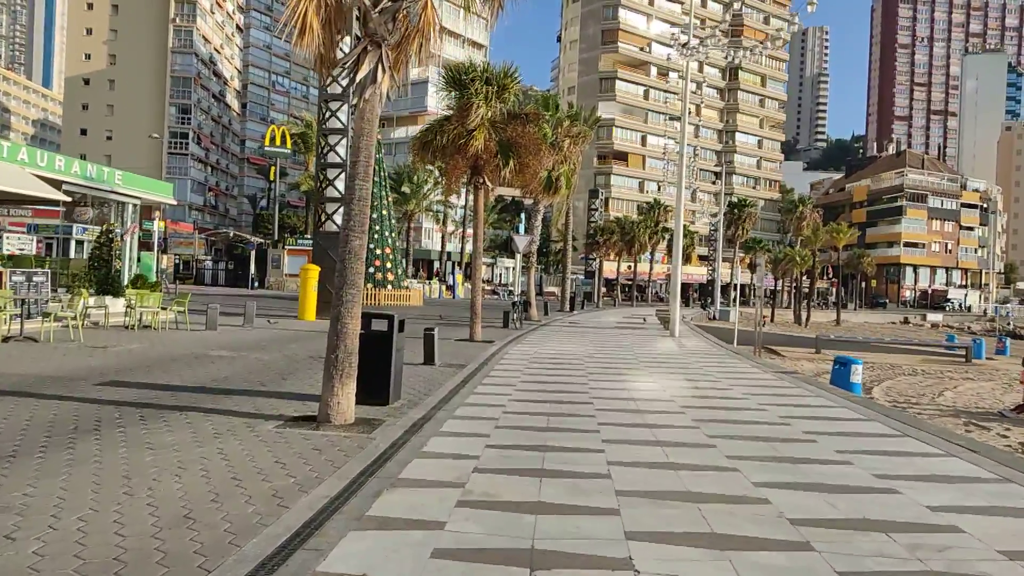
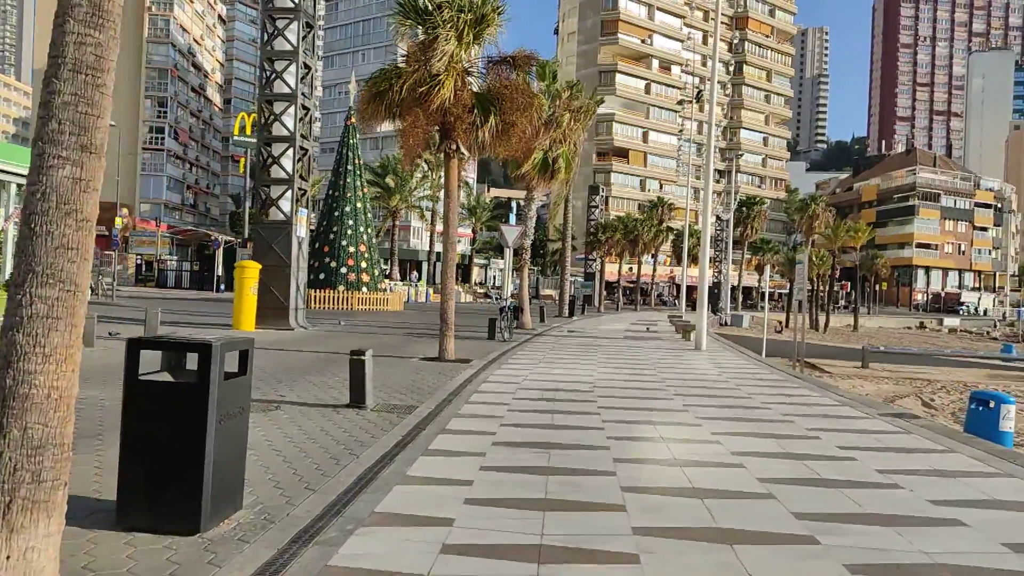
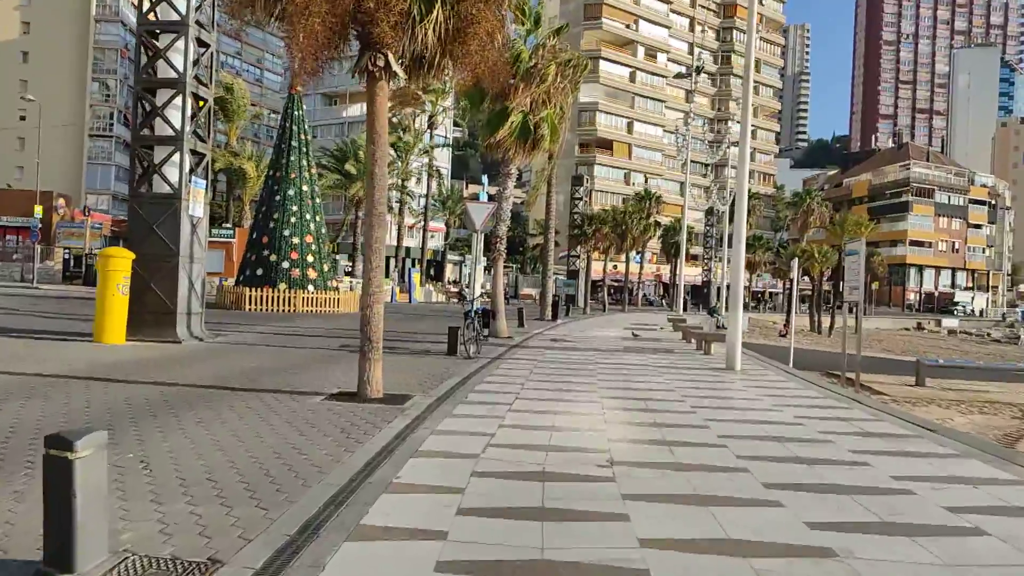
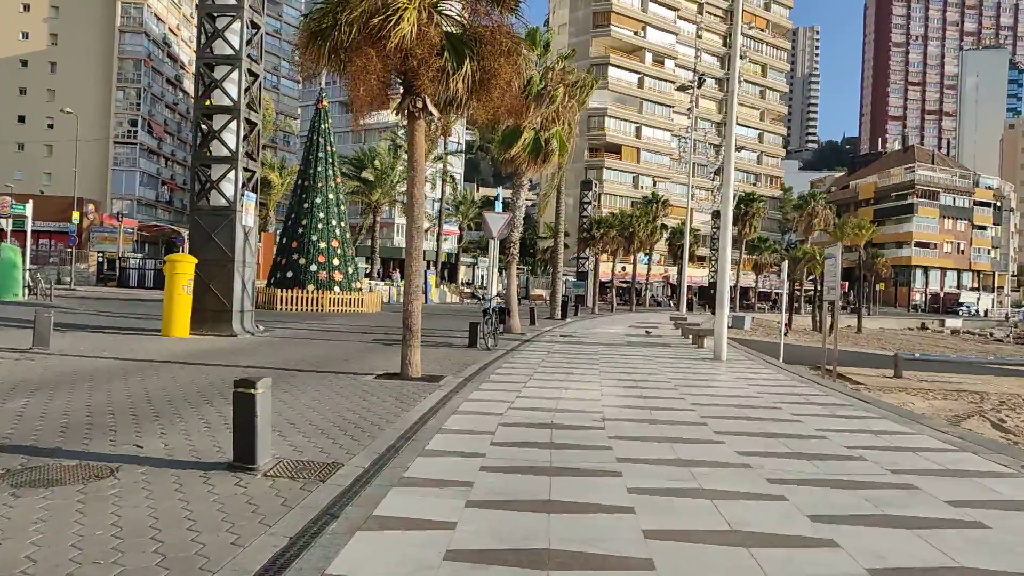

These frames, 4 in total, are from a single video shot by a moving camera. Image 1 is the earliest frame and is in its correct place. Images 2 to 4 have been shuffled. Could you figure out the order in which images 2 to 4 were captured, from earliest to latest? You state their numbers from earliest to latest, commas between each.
2, 4, 3
